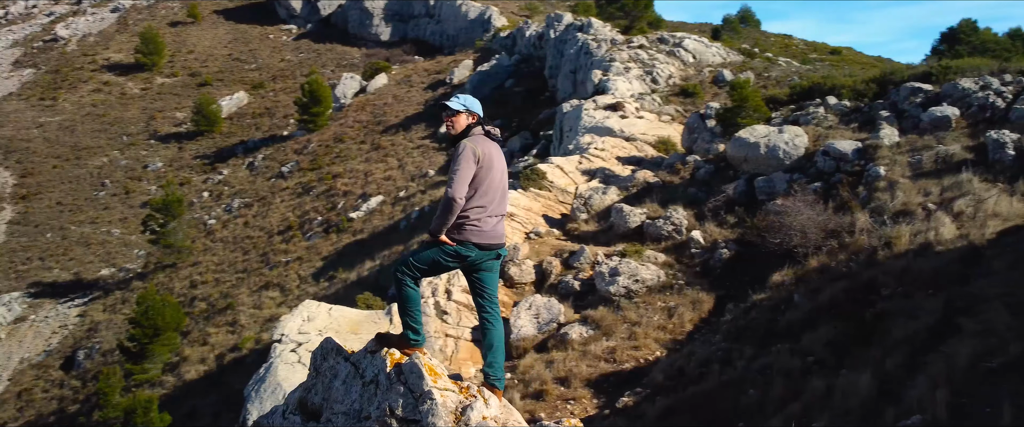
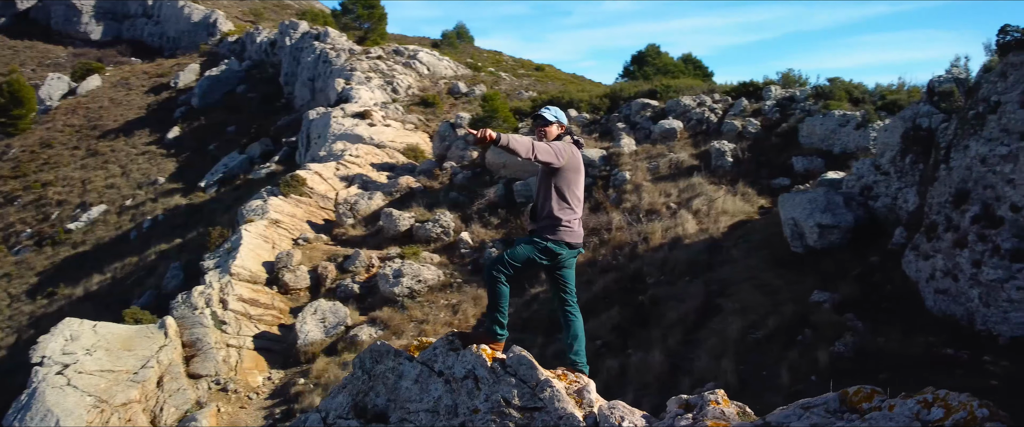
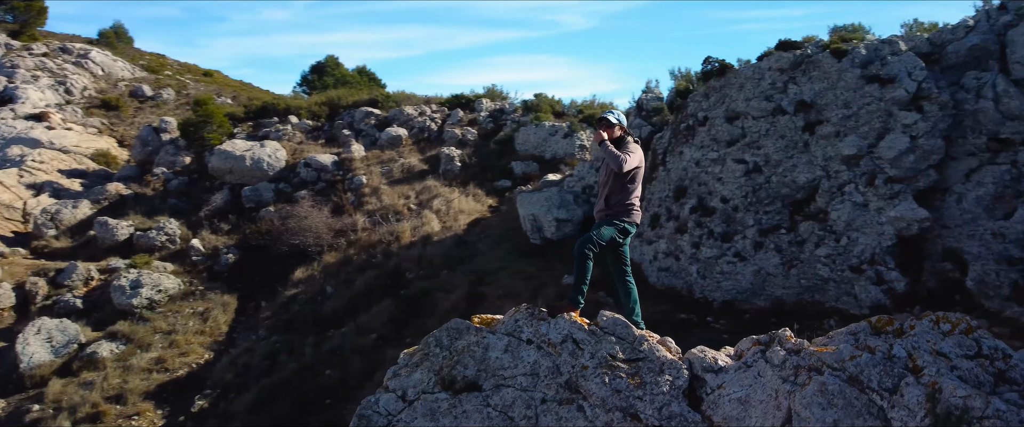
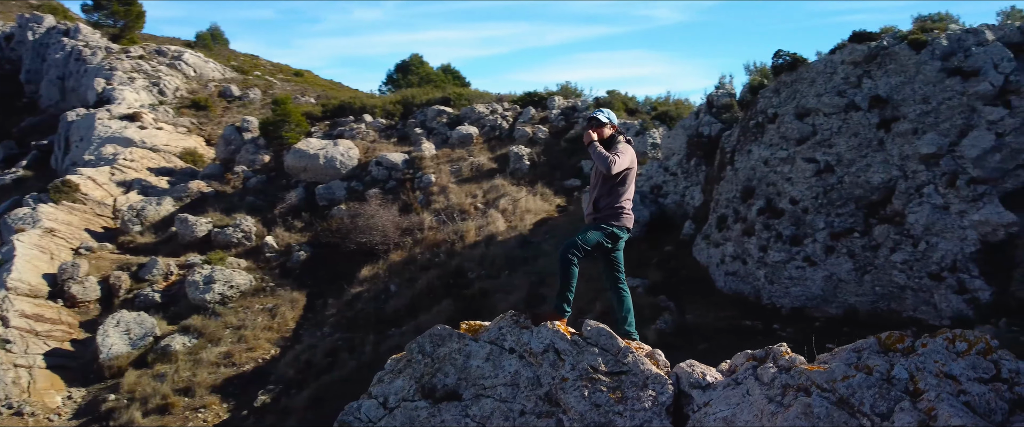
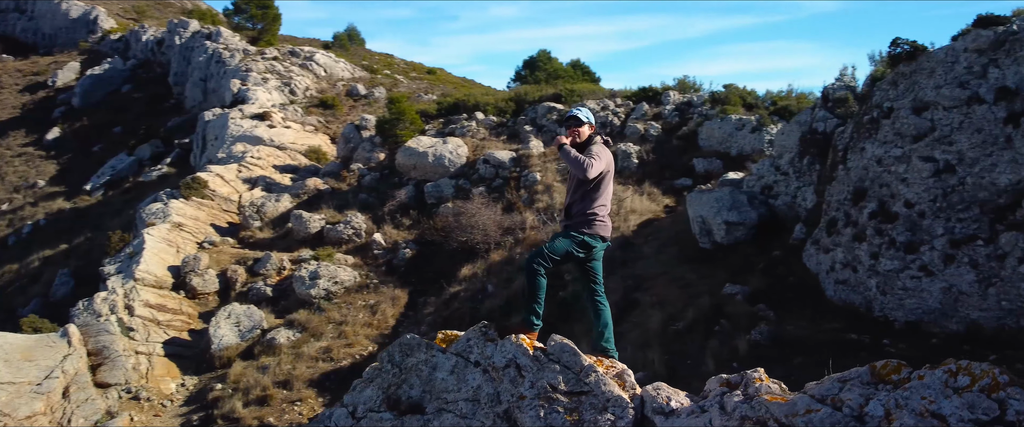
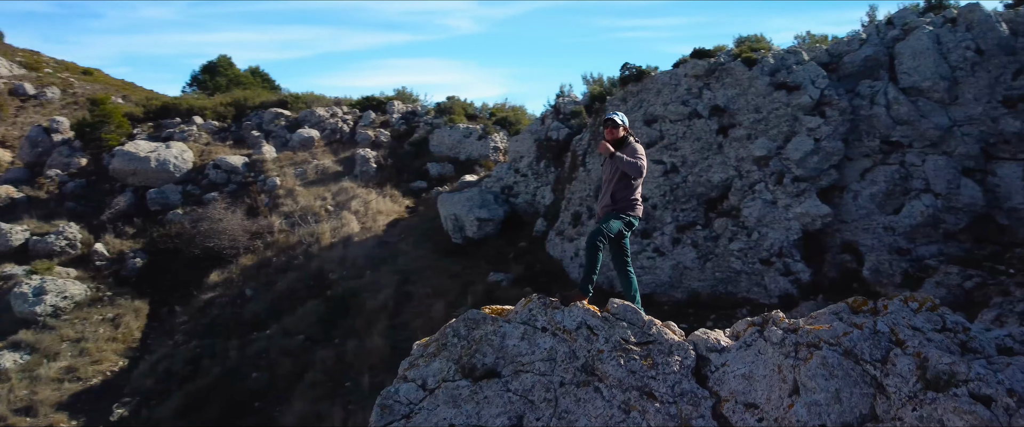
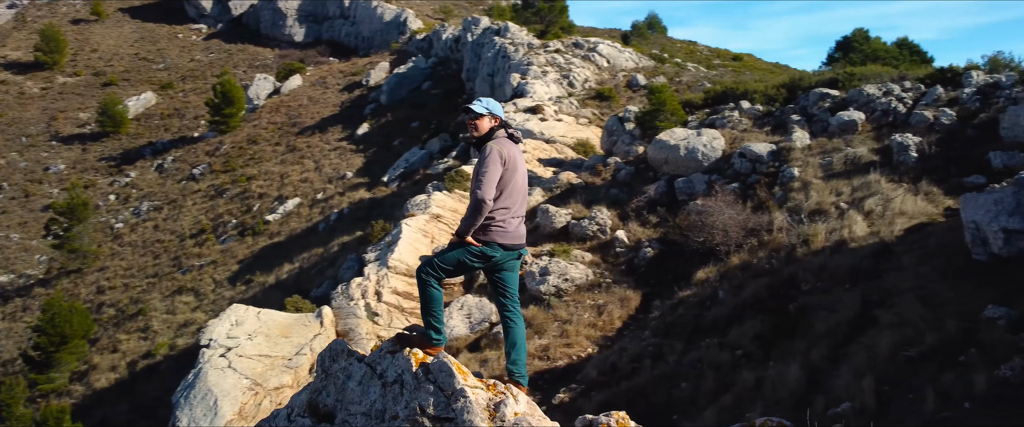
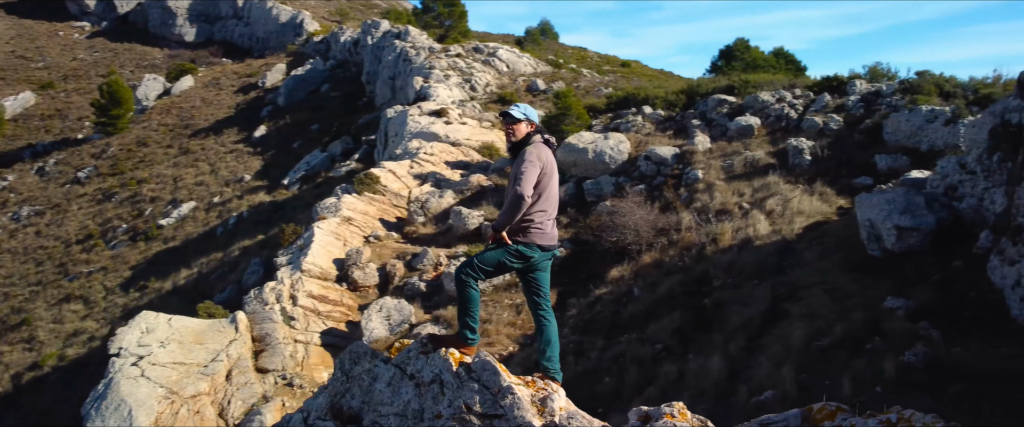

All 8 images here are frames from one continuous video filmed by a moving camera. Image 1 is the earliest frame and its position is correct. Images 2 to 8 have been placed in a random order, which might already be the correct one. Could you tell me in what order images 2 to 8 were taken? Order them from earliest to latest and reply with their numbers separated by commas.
7, 8, 2, 5, 4, 3, 6
